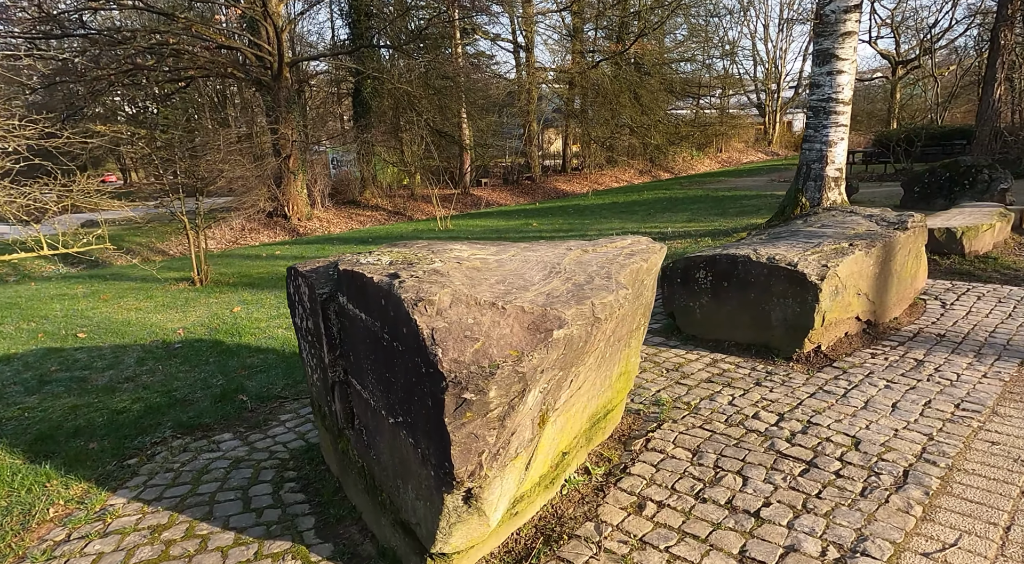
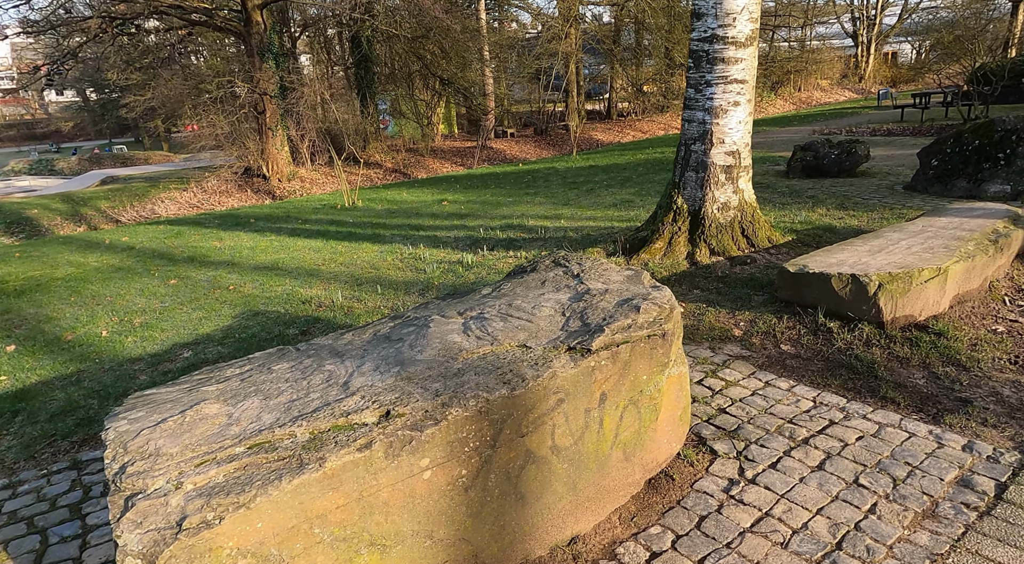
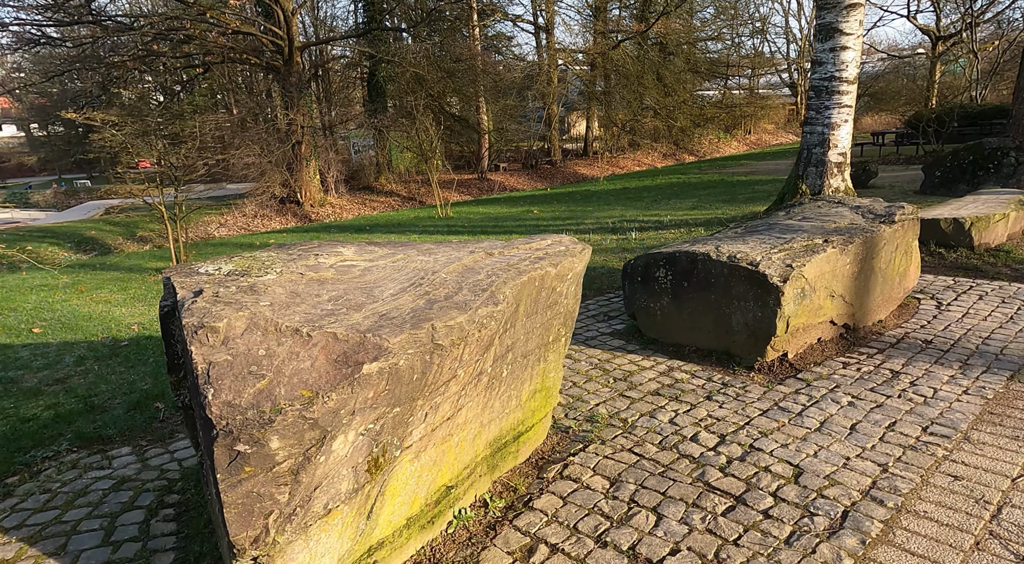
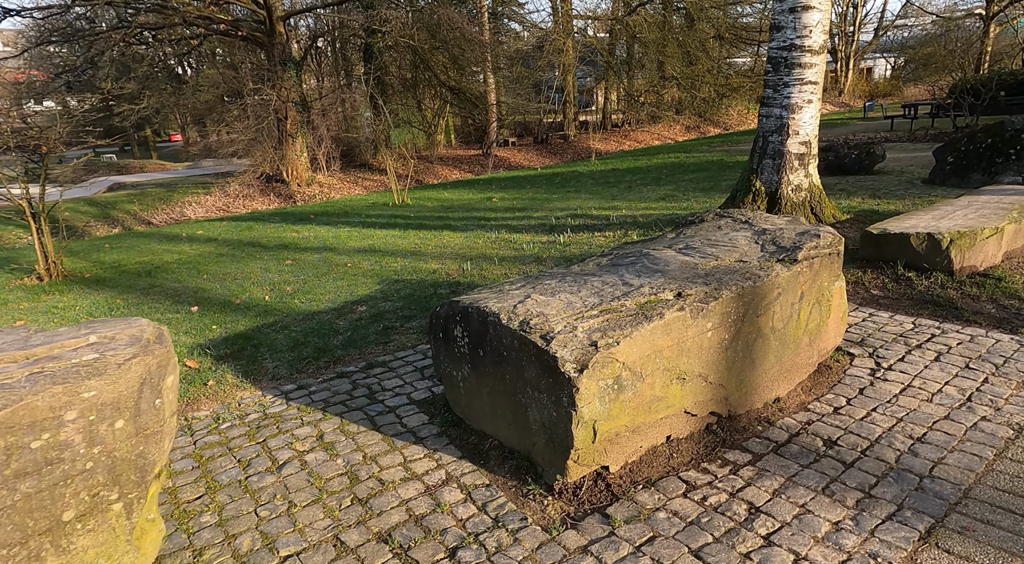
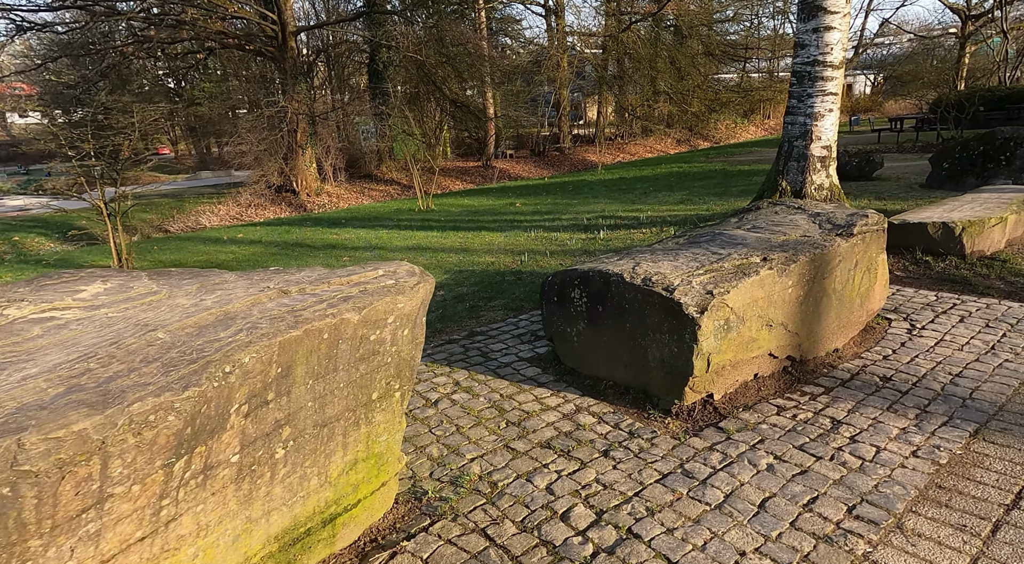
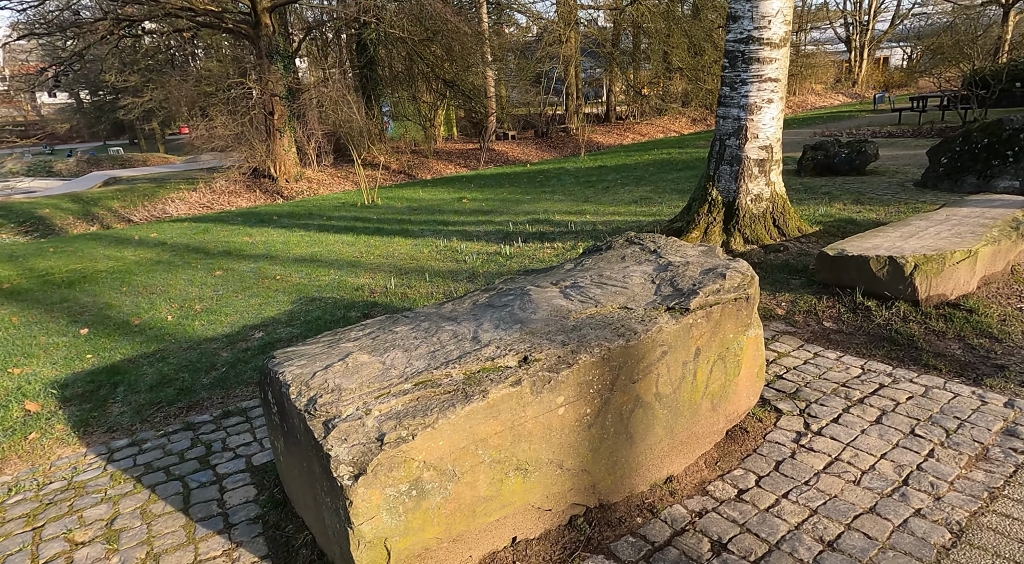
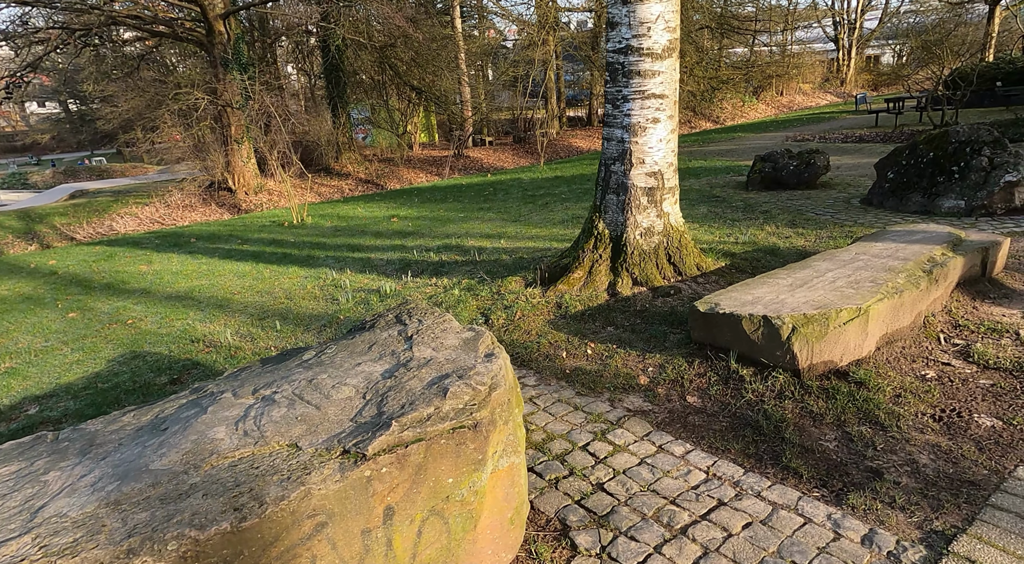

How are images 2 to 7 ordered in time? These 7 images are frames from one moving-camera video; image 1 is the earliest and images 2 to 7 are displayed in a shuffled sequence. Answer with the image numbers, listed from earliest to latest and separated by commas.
3, 5, 4, 6, 2, 7
